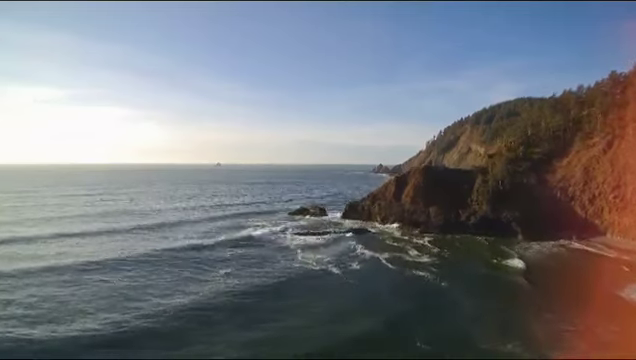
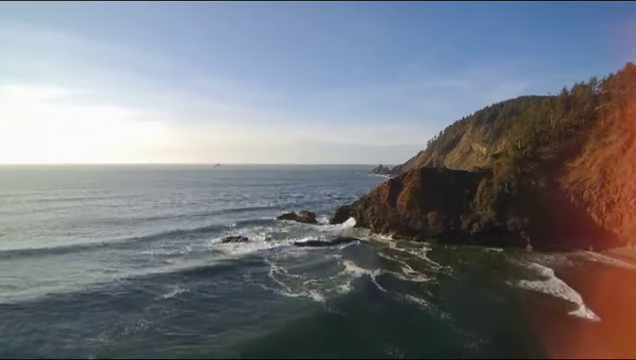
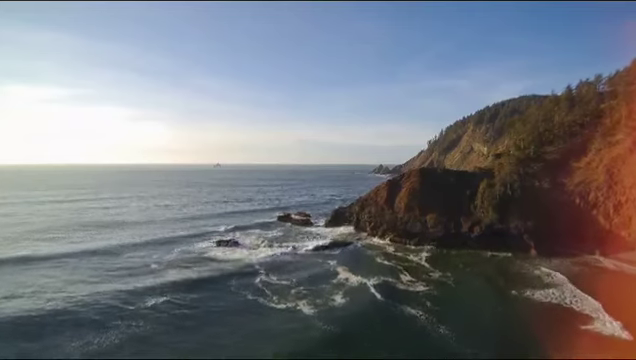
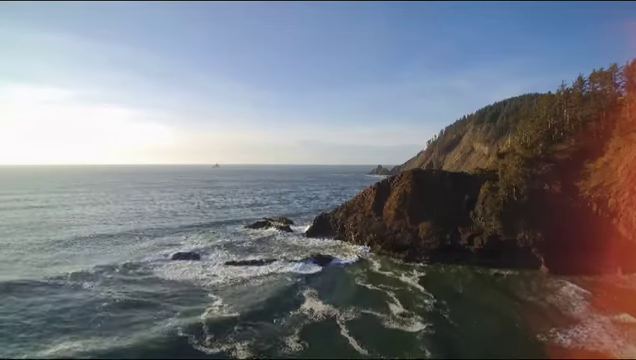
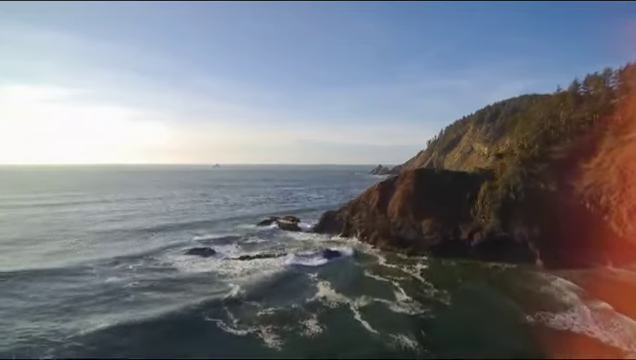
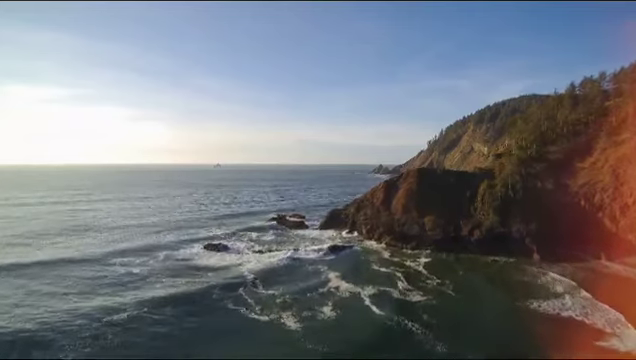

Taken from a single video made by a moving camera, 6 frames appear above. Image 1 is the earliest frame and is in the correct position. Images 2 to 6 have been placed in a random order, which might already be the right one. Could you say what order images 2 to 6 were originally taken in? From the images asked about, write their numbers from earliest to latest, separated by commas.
2, 3, 6, 5, 4
